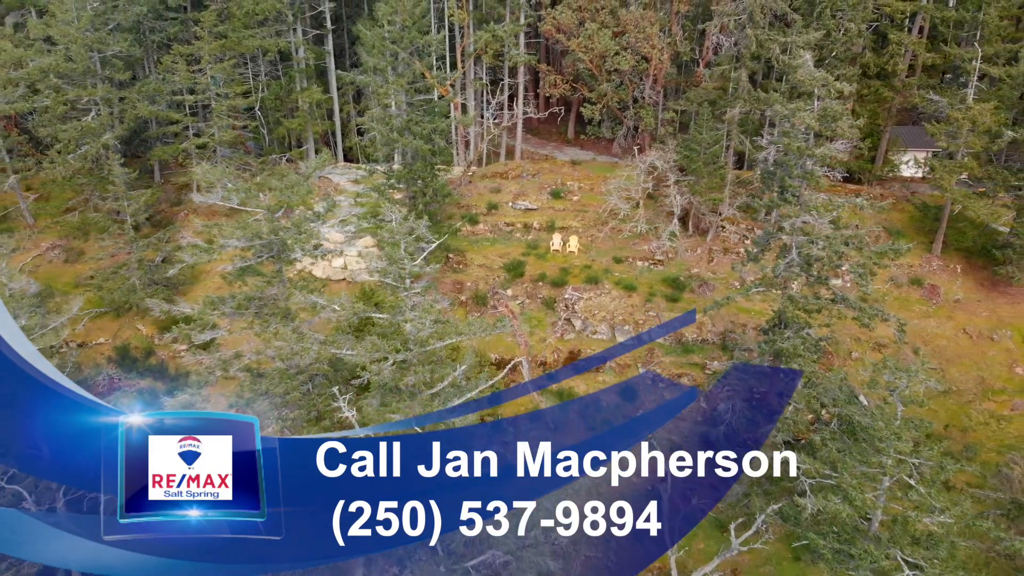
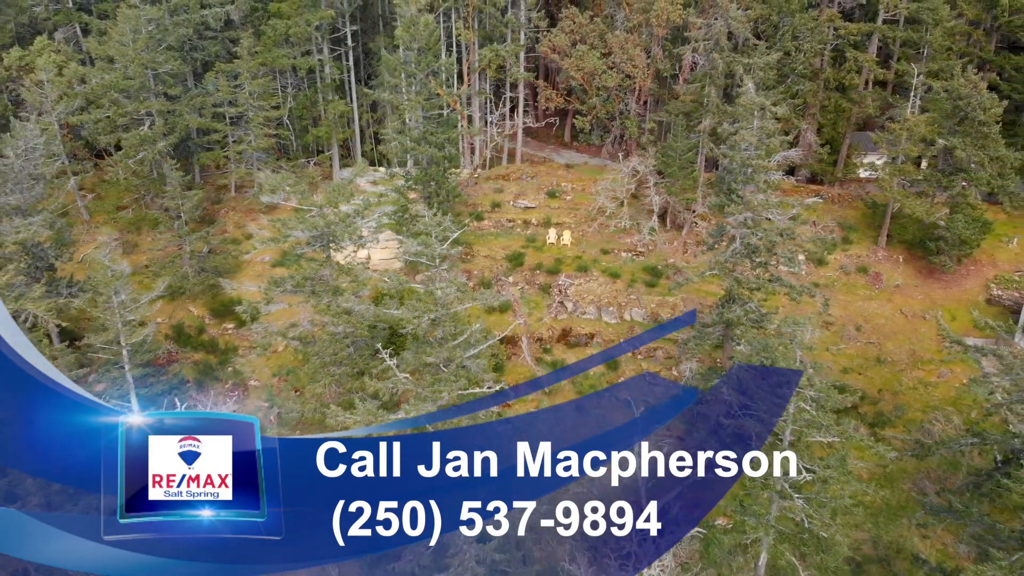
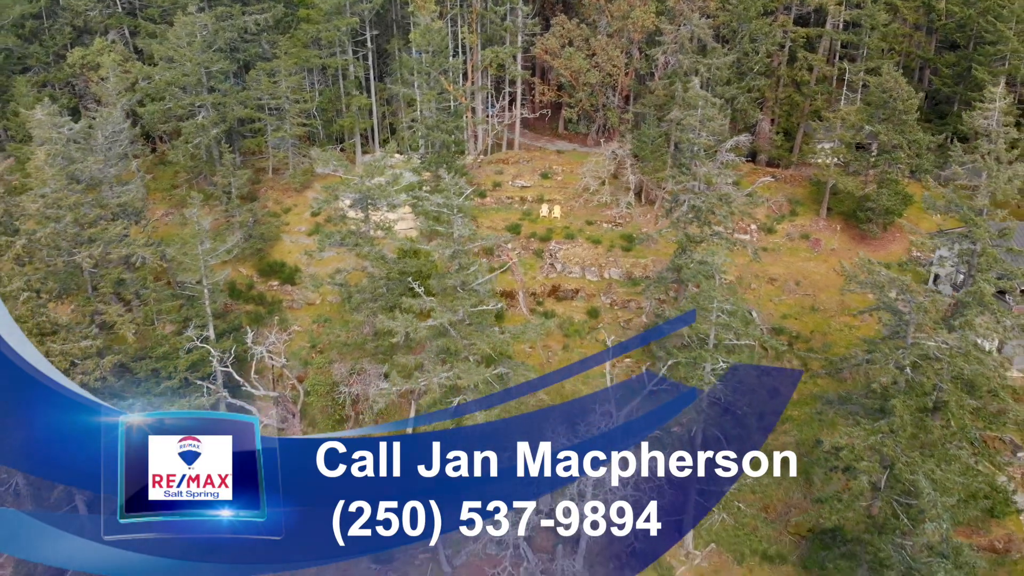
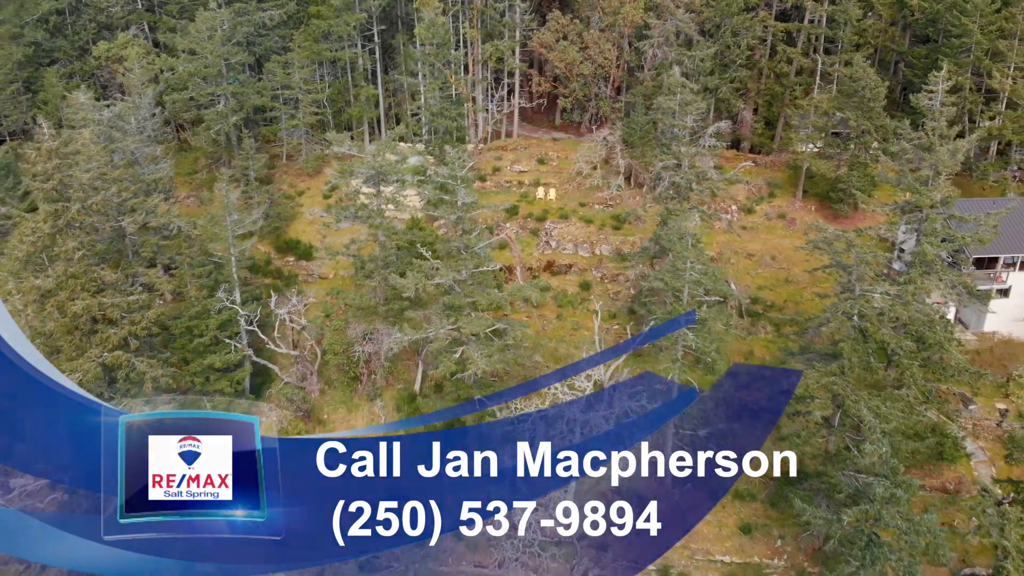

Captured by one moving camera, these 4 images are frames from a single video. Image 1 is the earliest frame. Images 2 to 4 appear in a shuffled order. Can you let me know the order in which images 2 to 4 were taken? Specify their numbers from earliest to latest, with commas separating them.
2, 3, 4
